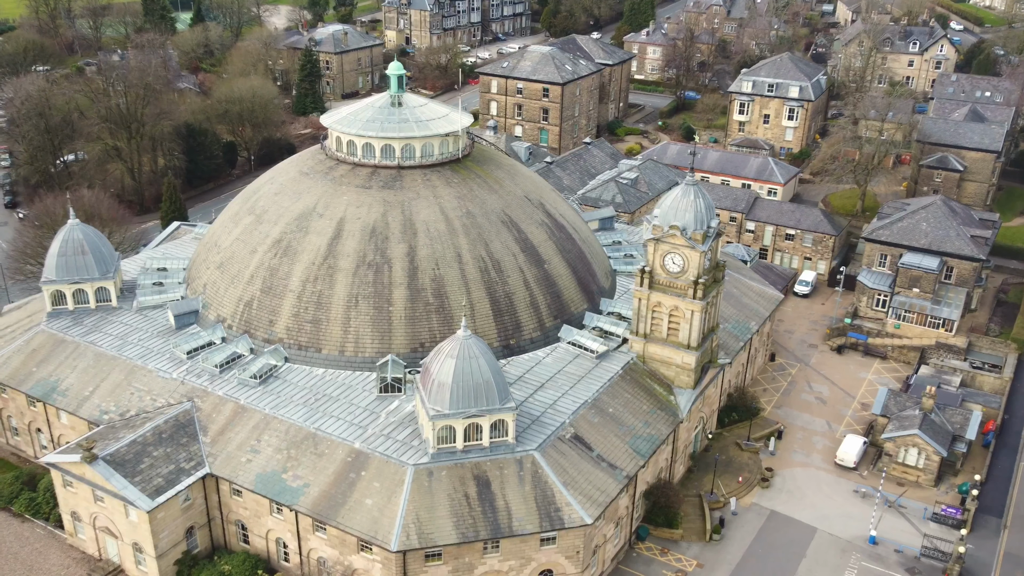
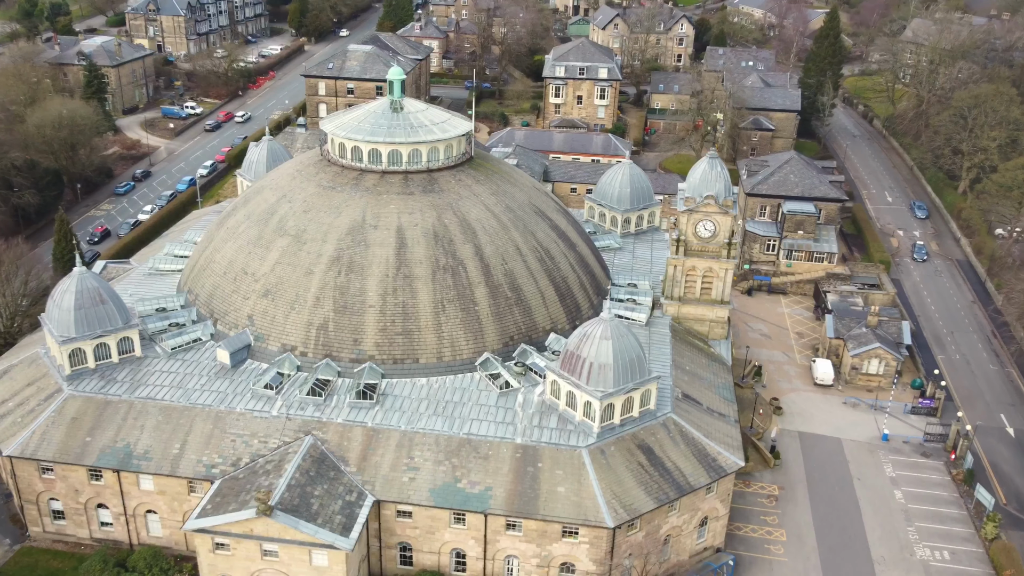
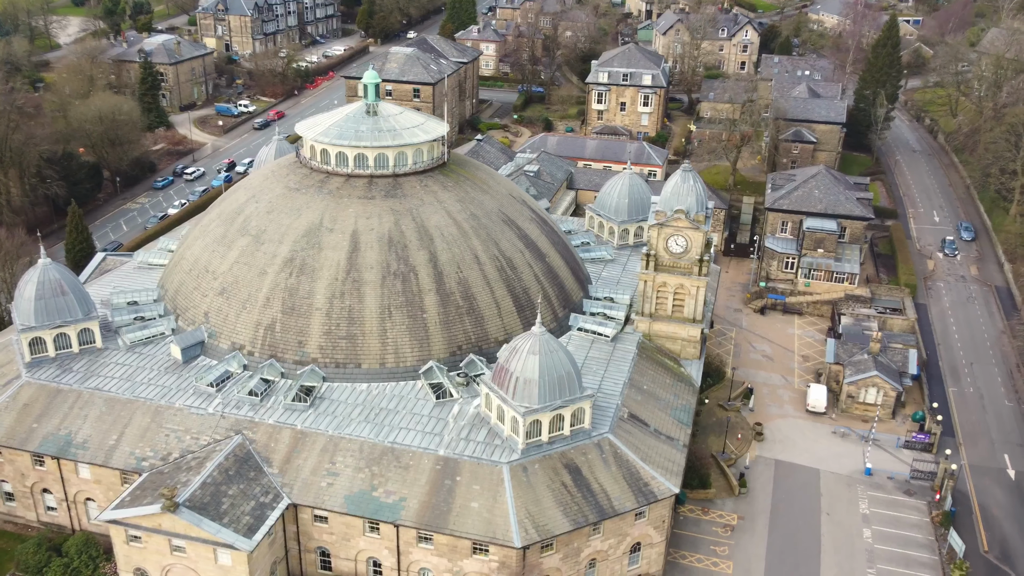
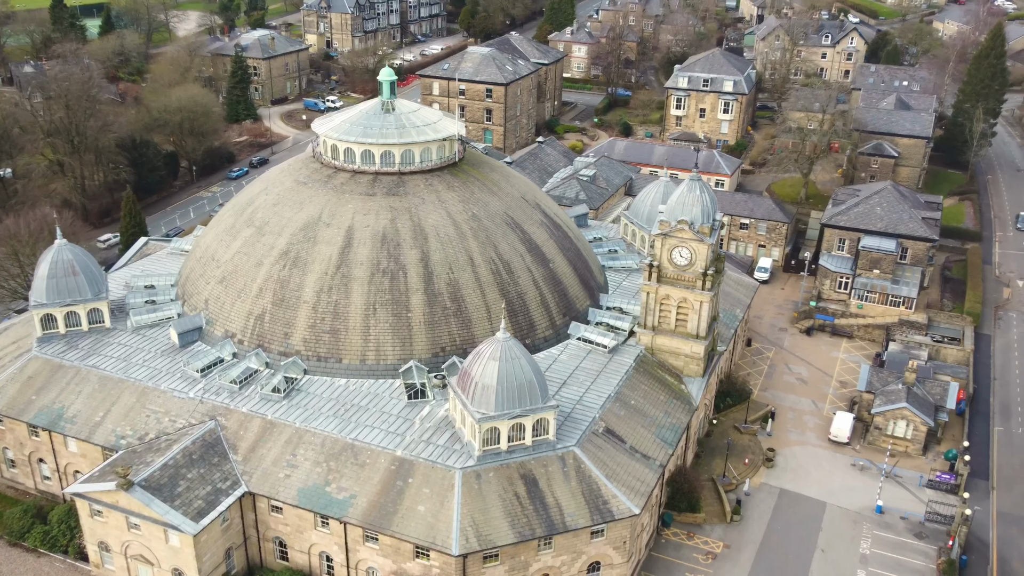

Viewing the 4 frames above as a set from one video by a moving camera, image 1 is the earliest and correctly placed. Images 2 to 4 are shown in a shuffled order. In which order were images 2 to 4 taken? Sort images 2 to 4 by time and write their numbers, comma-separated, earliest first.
4, 3, 2
